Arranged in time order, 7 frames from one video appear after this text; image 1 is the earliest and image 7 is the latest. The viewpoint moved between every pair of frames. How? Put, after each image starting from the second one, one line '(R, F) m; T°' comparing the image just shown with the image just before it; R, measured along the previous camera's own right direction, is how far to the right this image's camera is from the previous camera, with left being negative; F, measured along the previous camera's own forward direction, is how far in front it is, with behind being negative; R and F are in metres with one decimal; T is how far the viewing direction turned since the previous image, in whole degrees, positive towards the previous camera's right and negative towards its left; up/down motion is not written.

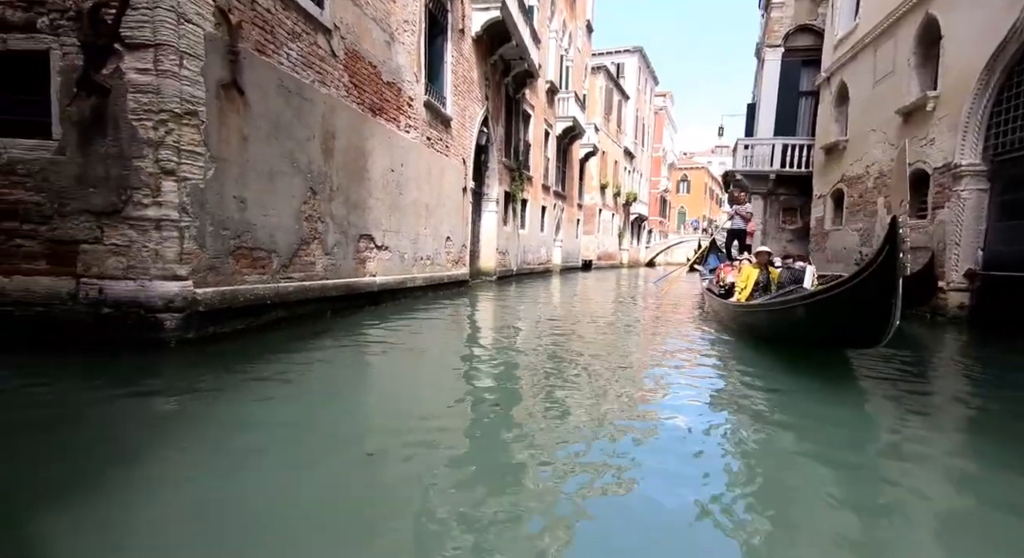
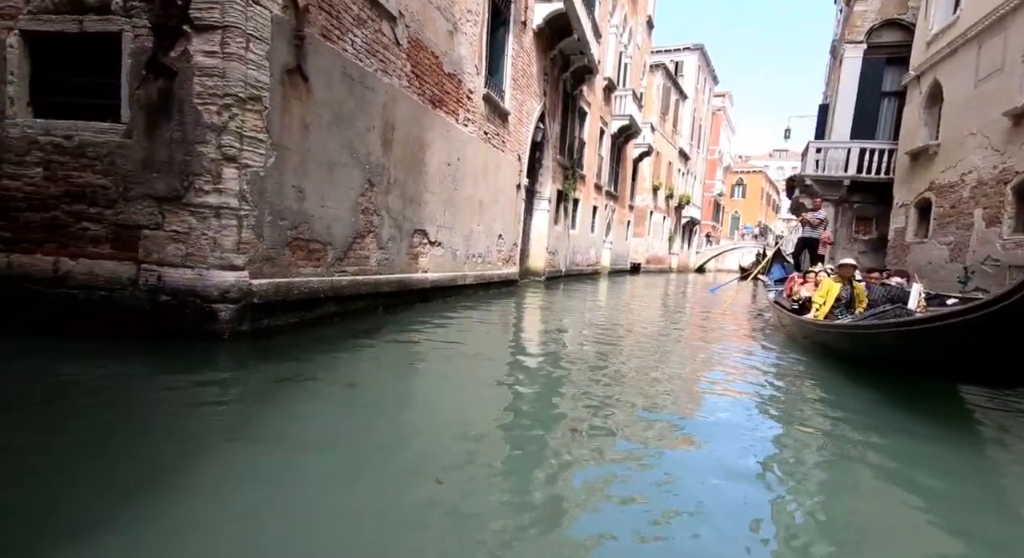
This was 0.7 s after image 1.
(-0.2, +0.3) m; -3°
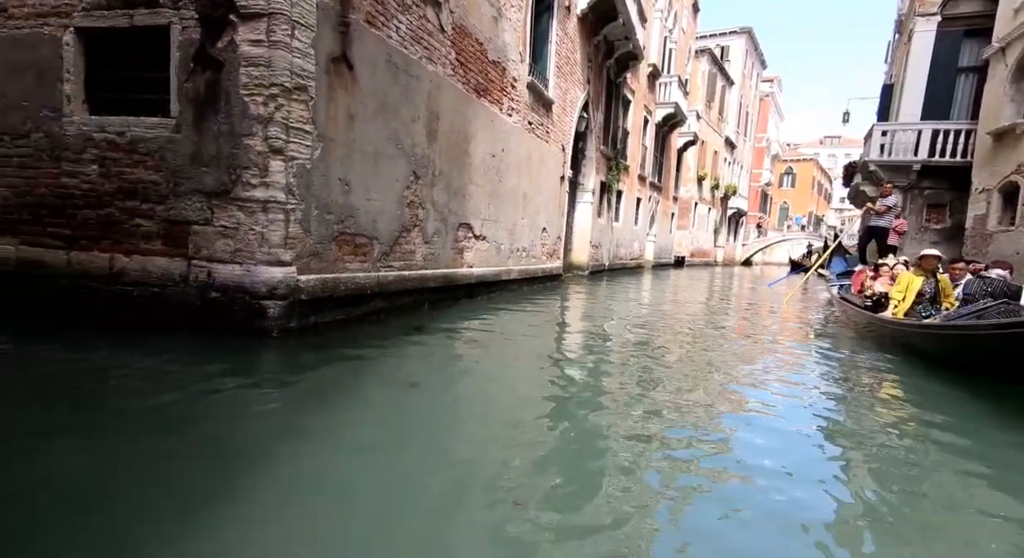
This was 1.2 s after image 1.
(-0.2, +0.2) m; -3°
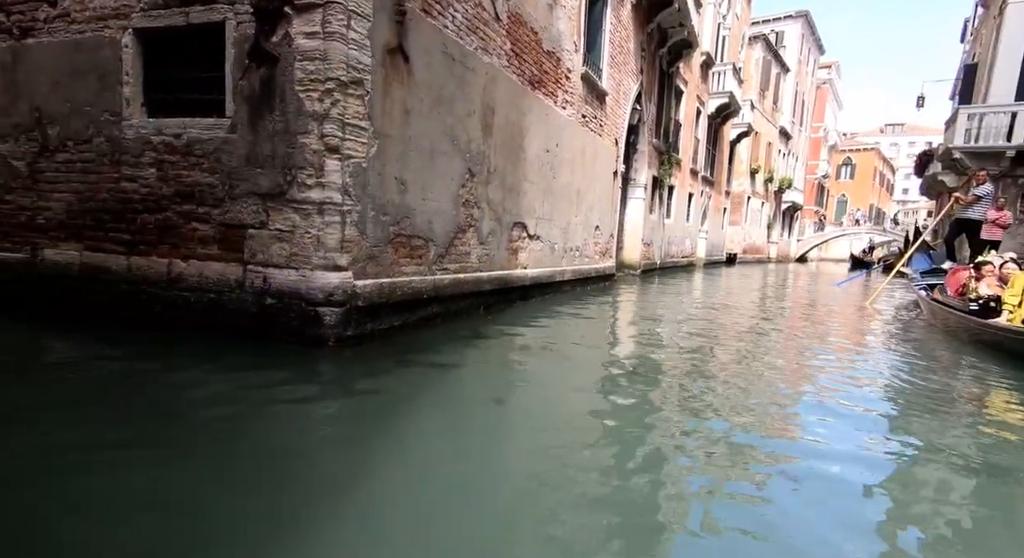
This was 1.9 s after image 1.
(-0.2, +0.3) m; -3°
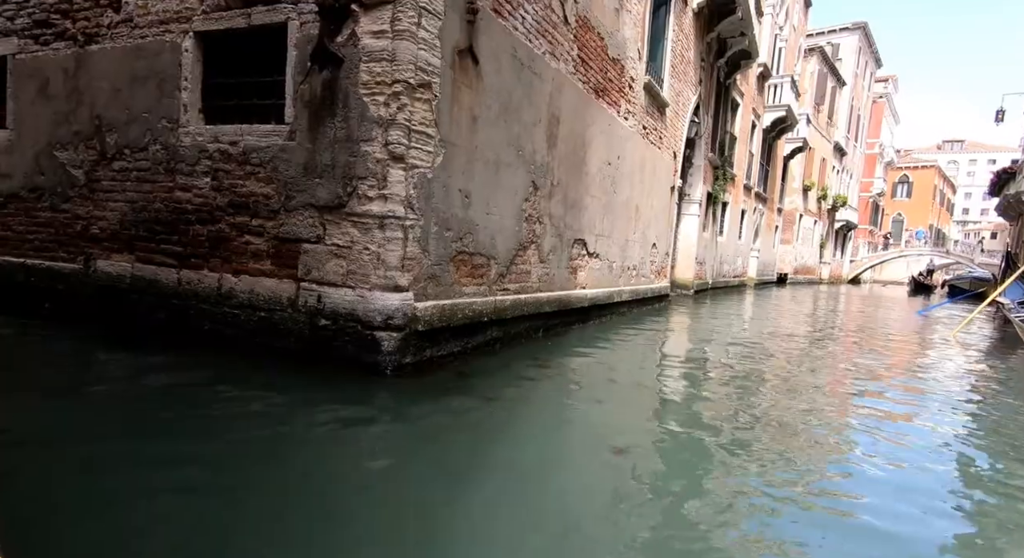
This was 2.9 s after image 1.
(-0.3, +0.4) m; -3°
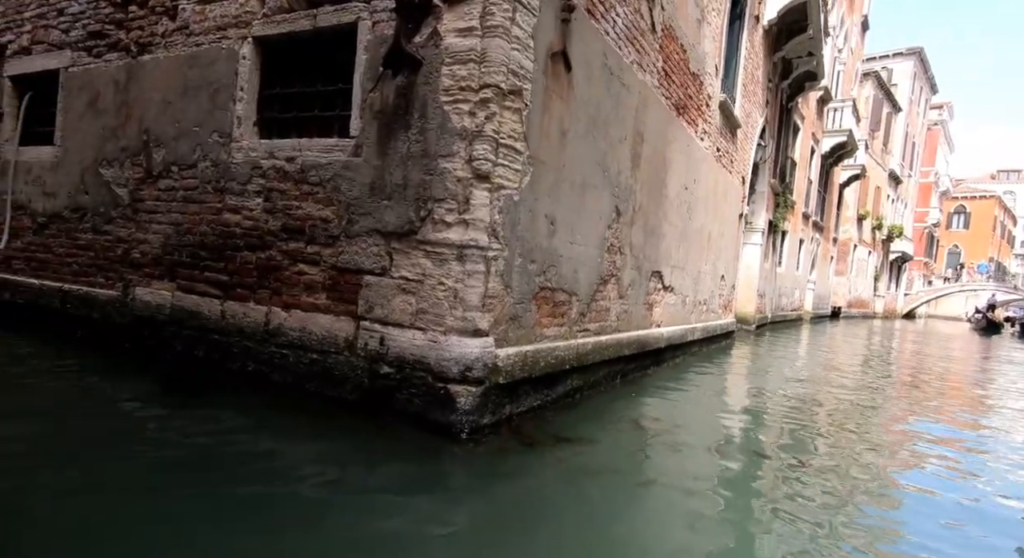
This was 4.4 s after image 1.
(-0.4, +0.6) m; -3°
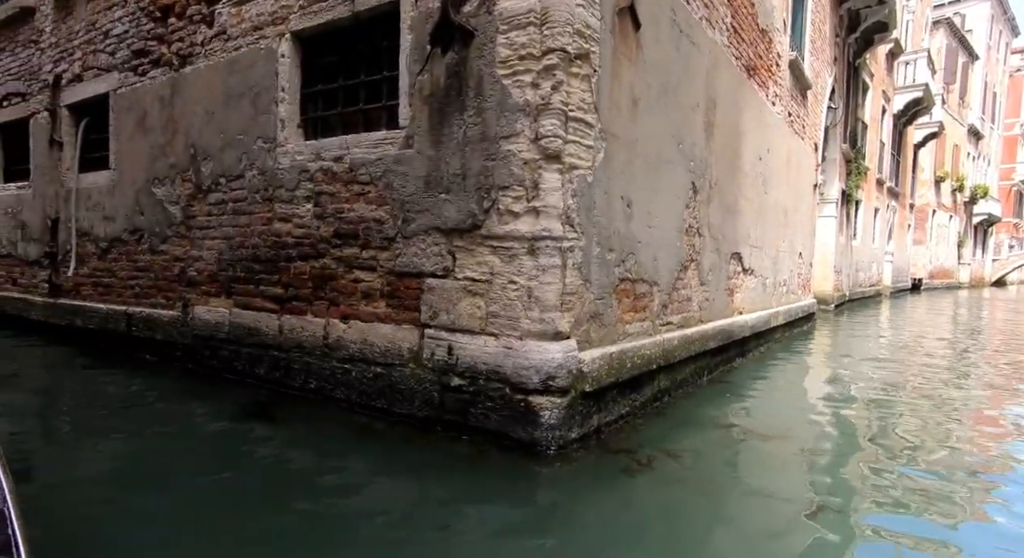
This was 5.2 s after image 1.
(-0.1, +0.4) m; -5°
